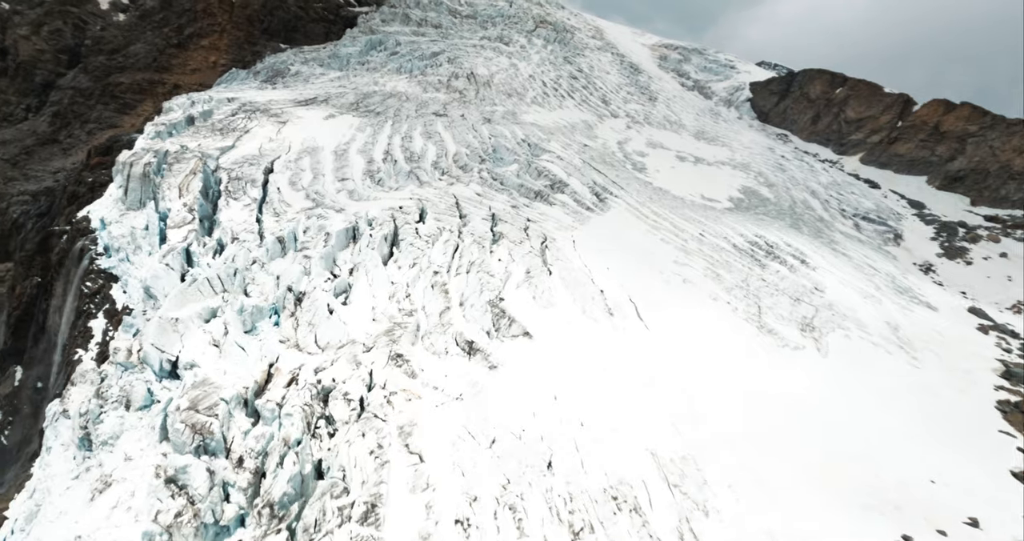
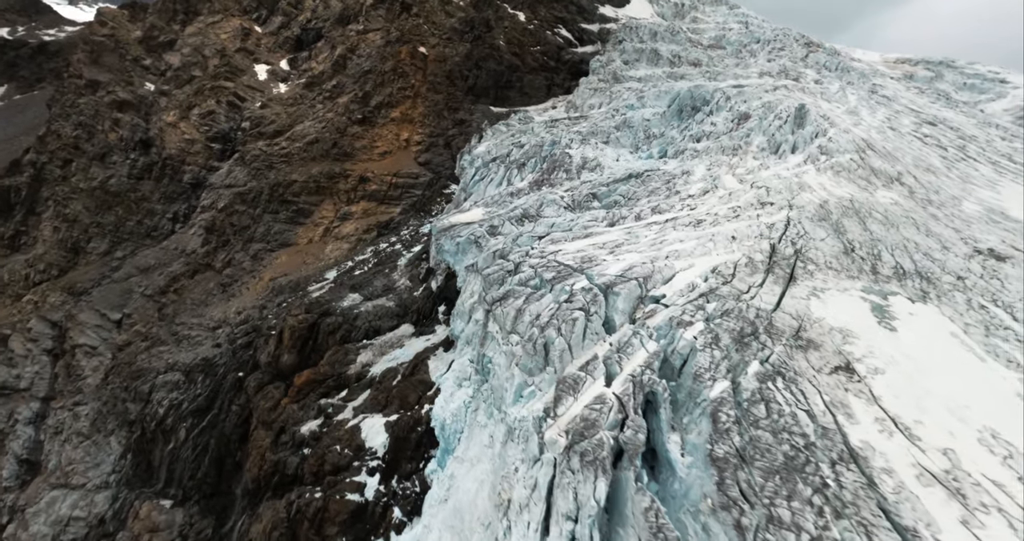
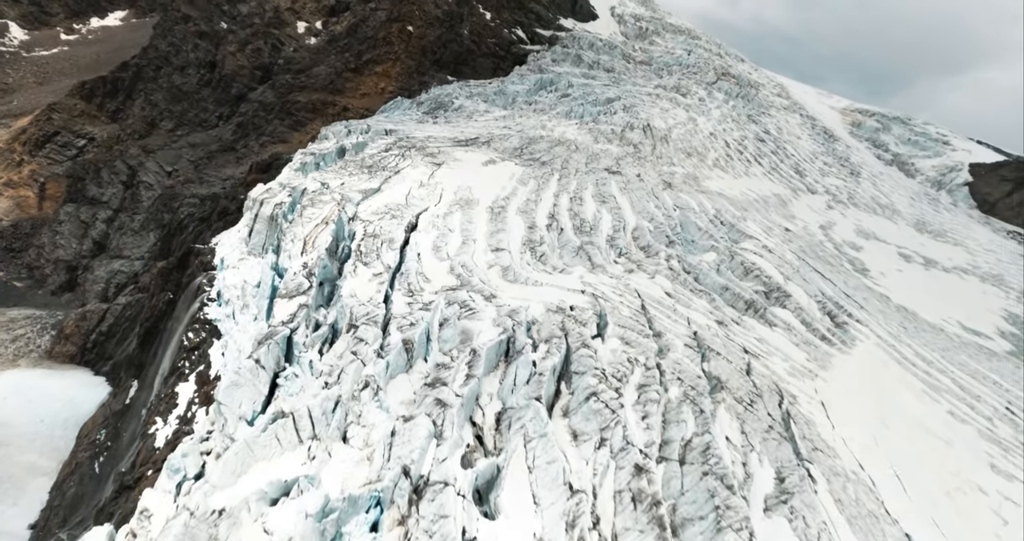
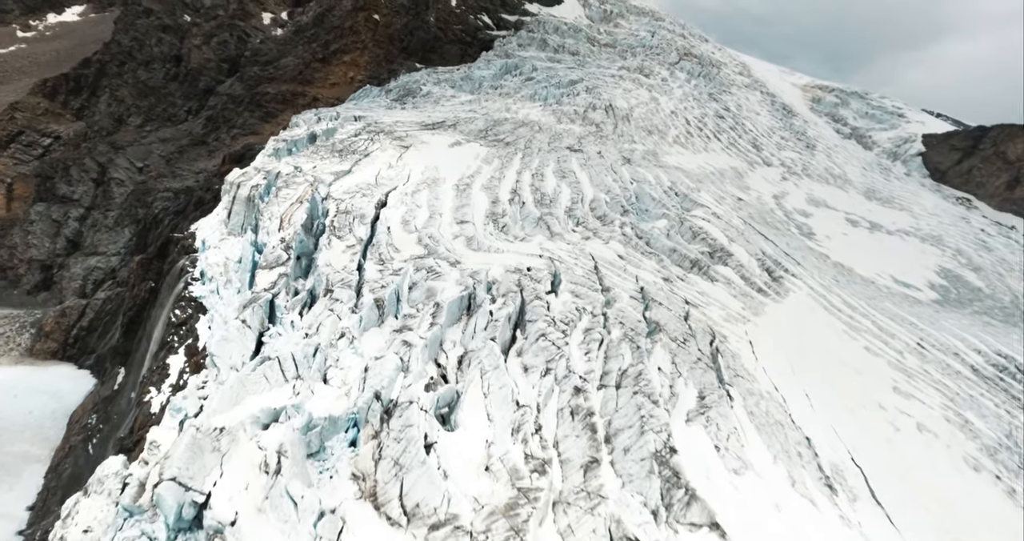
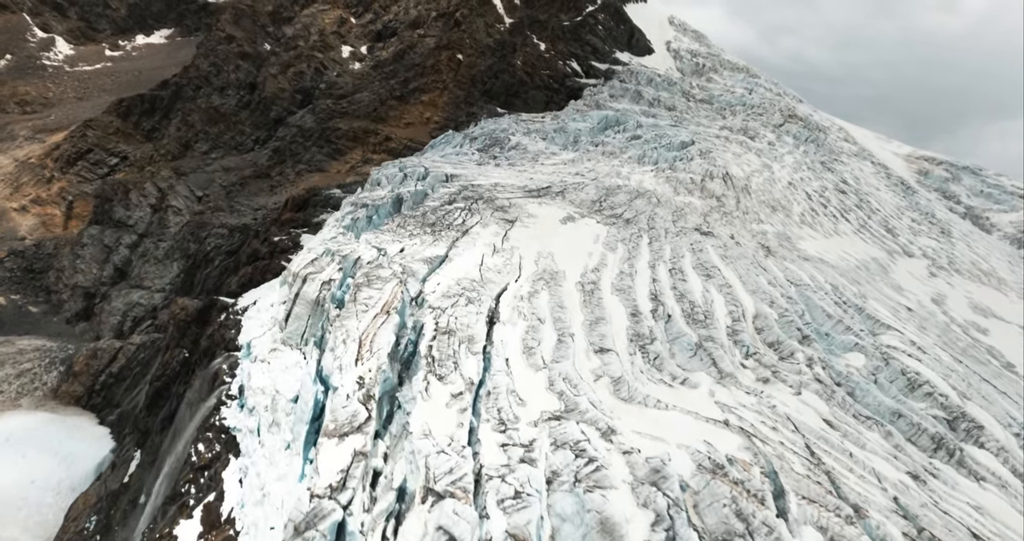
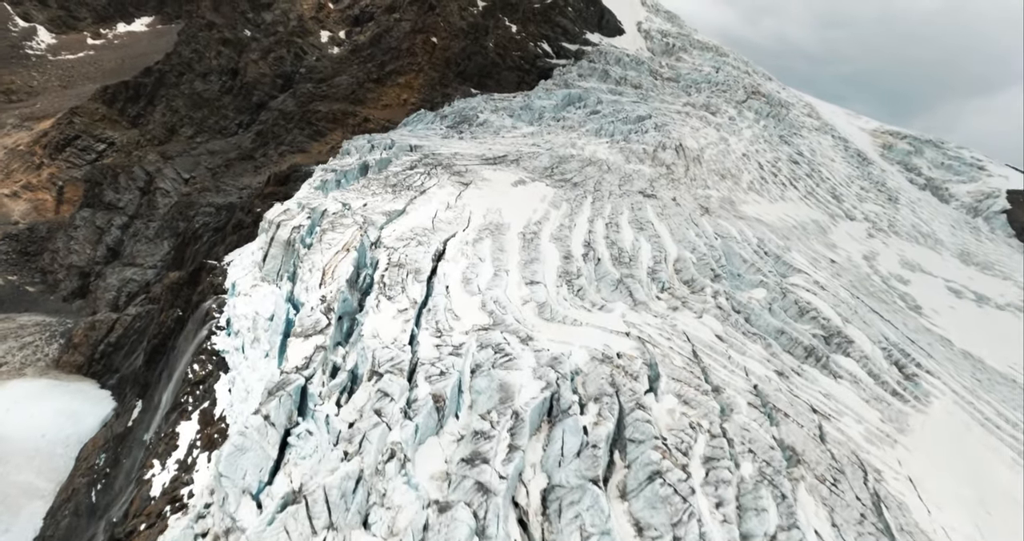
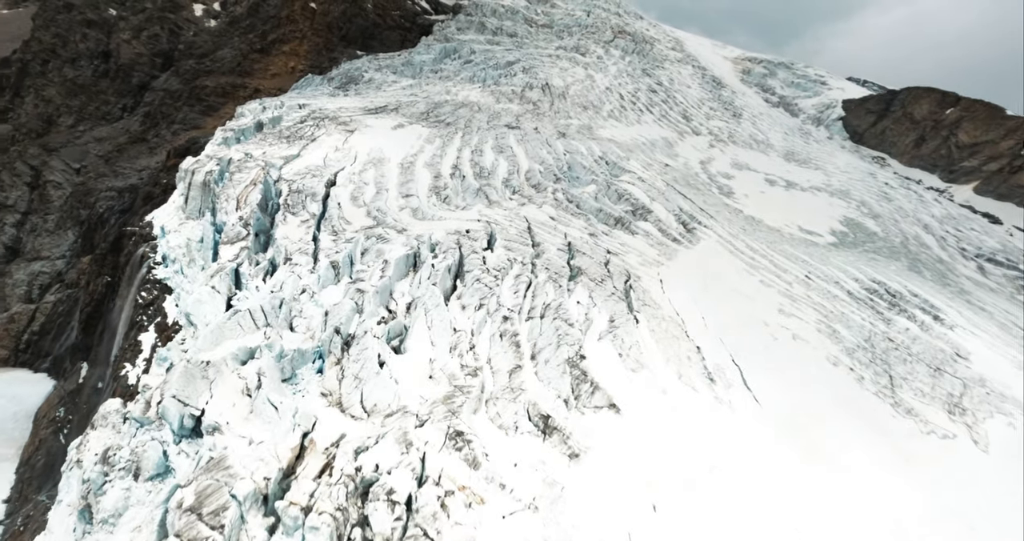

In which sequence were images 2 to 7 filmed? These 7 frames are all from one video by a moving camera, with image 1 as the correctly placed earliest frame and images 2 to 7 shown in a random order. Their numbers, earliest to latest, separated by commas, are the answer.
7, 4, 3, 6, 5, 2
